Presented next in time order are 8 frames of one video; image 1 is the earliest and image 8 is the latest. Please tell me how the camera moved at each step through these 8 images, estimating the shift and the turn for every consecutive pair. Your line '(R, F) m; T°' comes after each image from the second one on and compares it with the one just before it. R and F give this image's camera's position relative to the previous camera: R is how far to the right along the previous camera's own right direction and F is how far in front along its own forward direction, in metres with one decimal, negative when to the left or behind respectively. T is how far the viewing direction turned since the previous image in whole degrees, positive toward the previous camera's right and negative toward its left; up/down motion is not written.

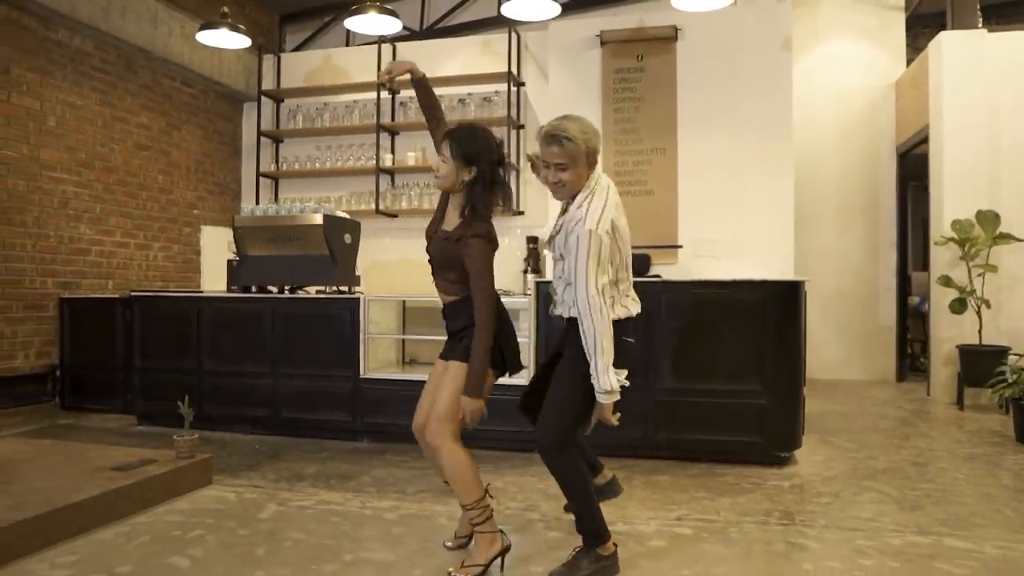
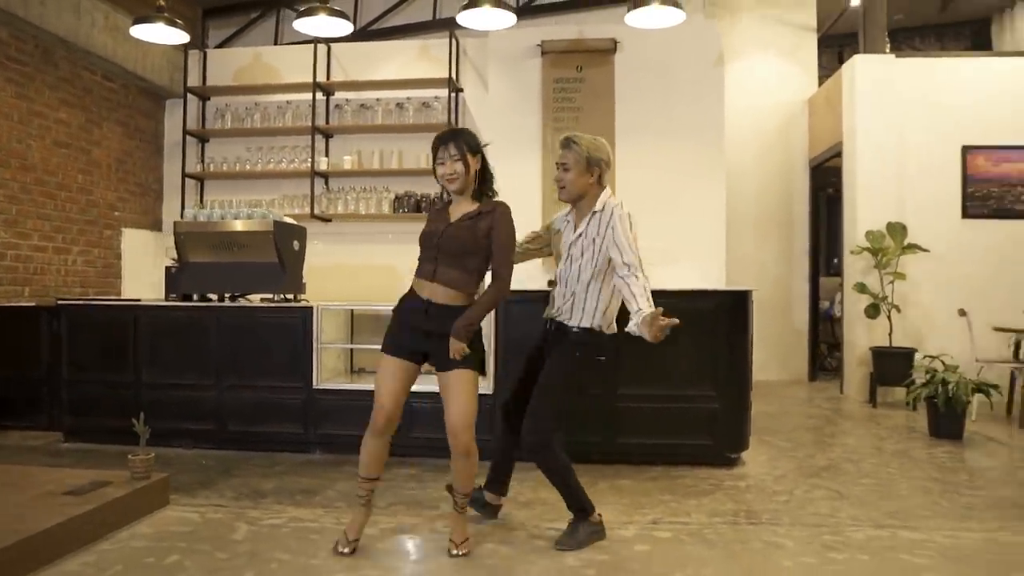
(-0.4, 0.0) m; +8°
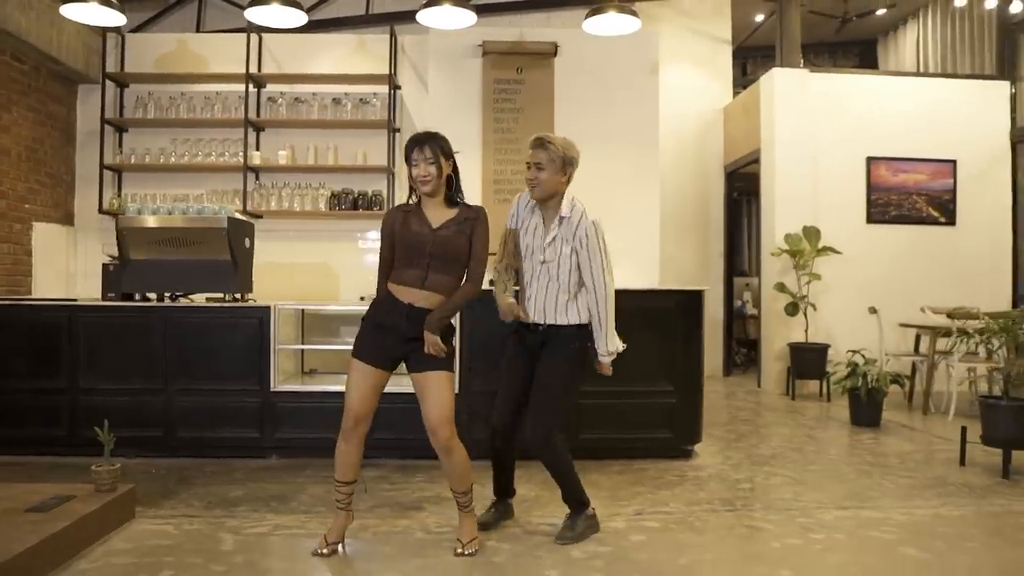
(-0.5, 0.0) m; +9°
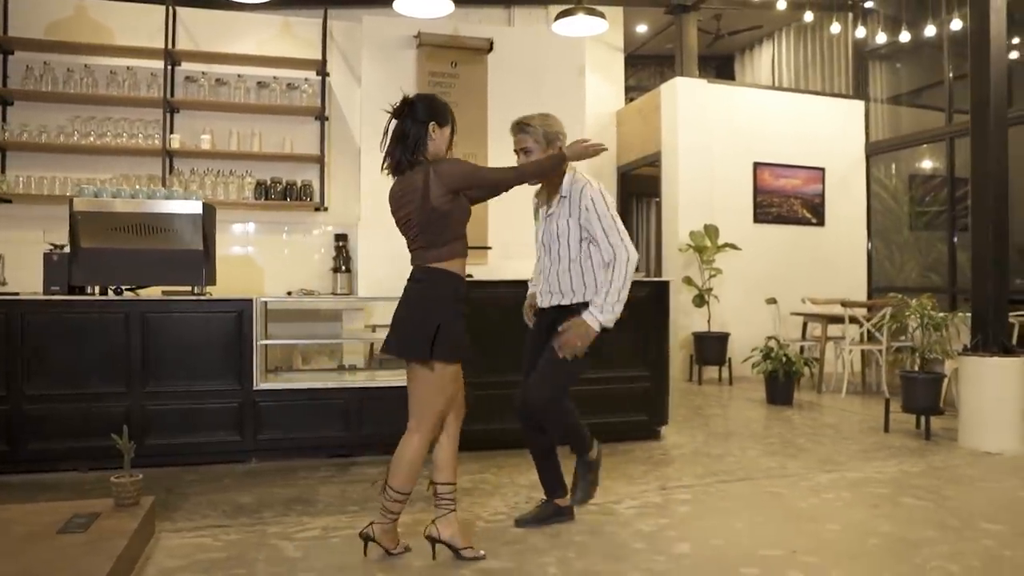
(-1.0, +0.1) m; +15°
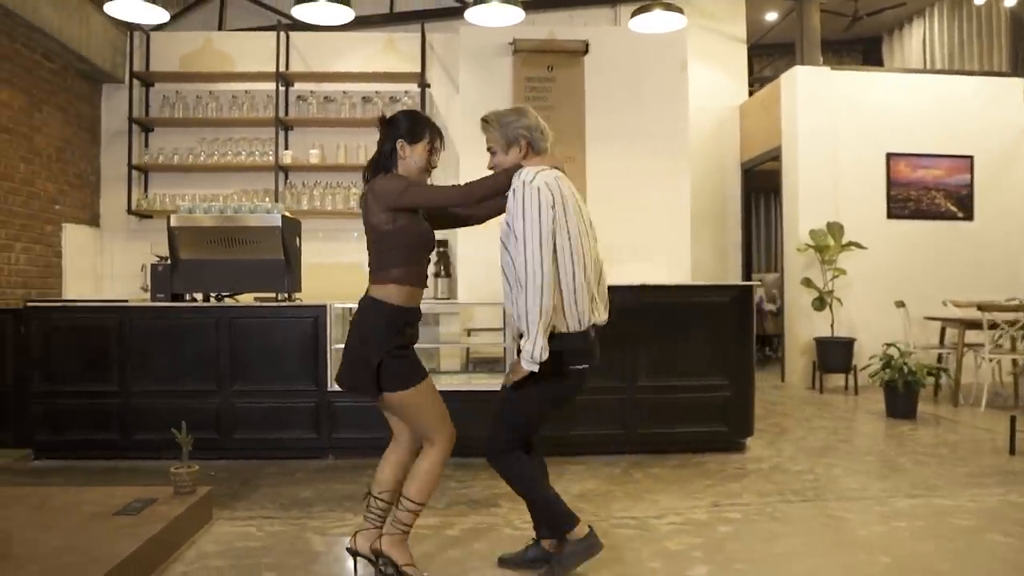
(+0.6, +0.1) m; -13°
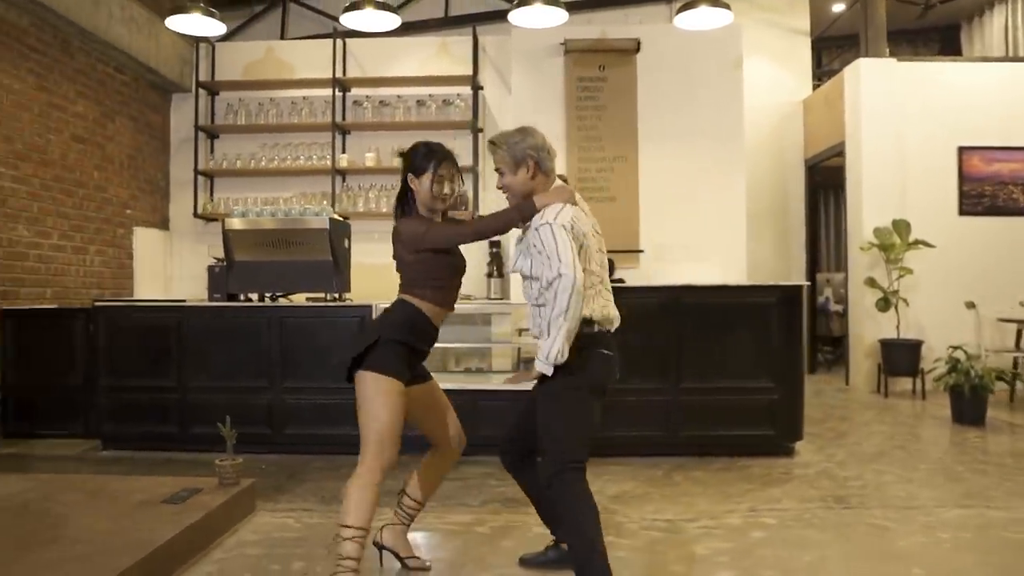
(+0.2, 0.0) m; -6°
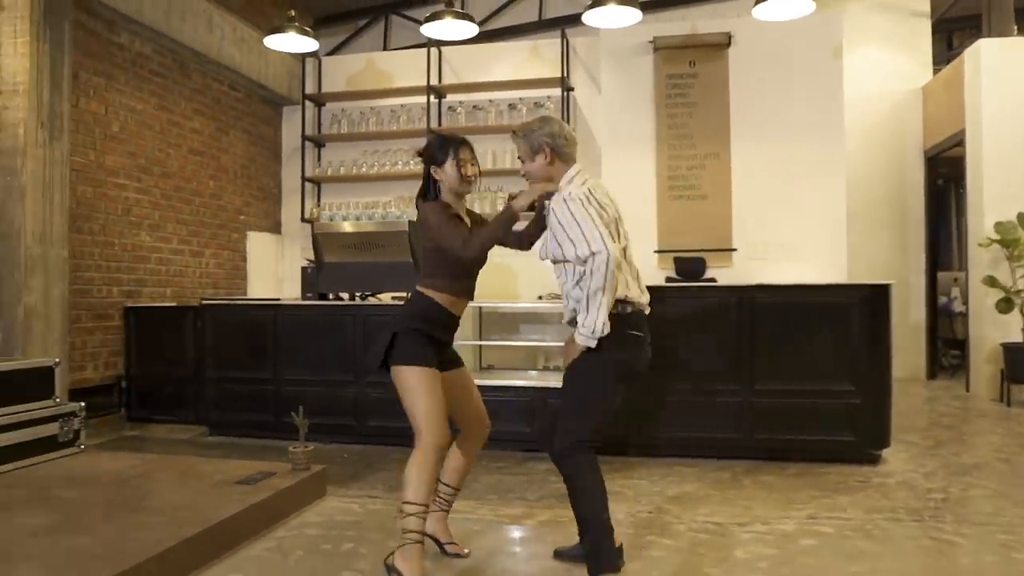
(+0.4, 0.0) m; -10°
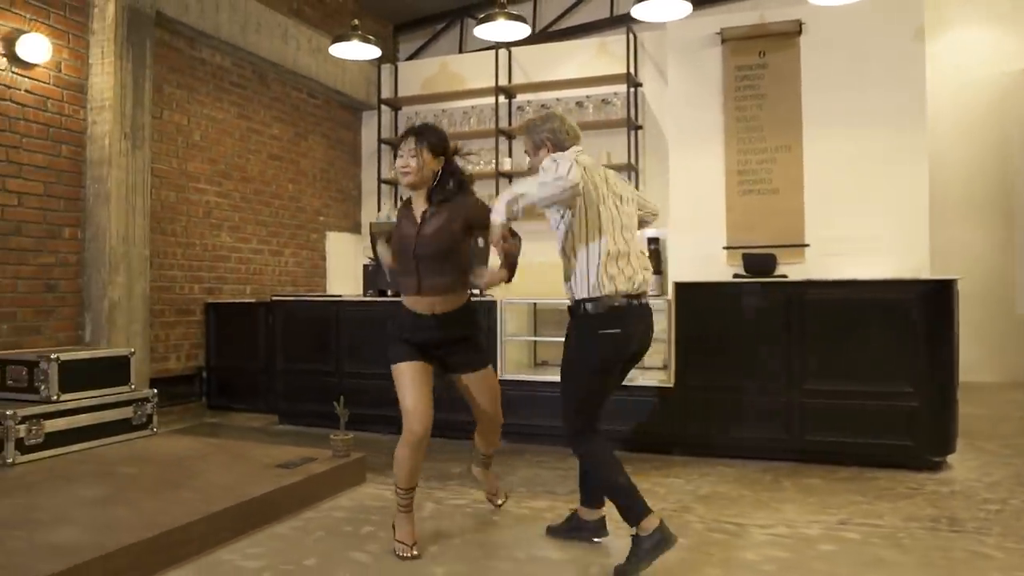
(+0.4, 0.0) m; -9°
